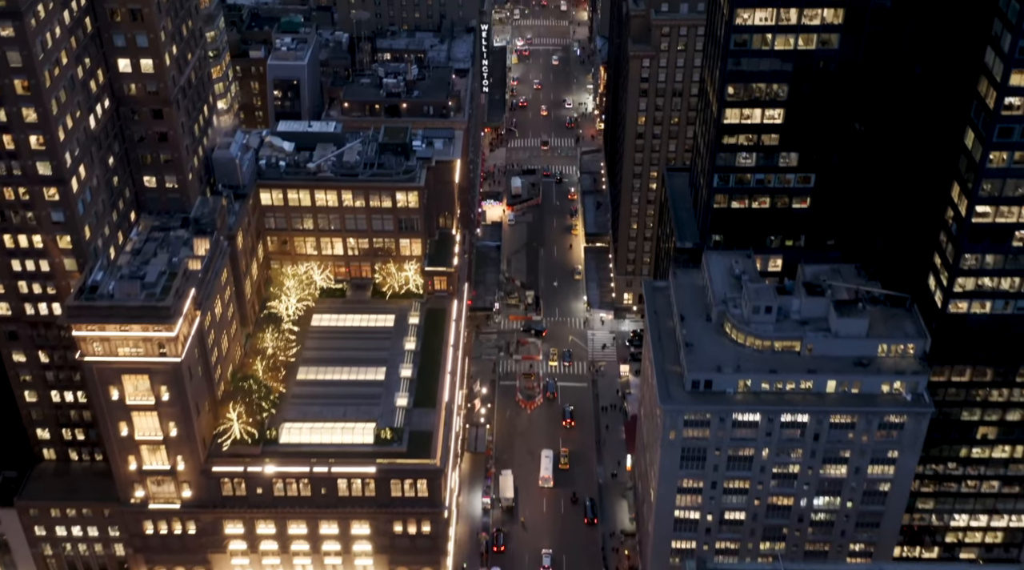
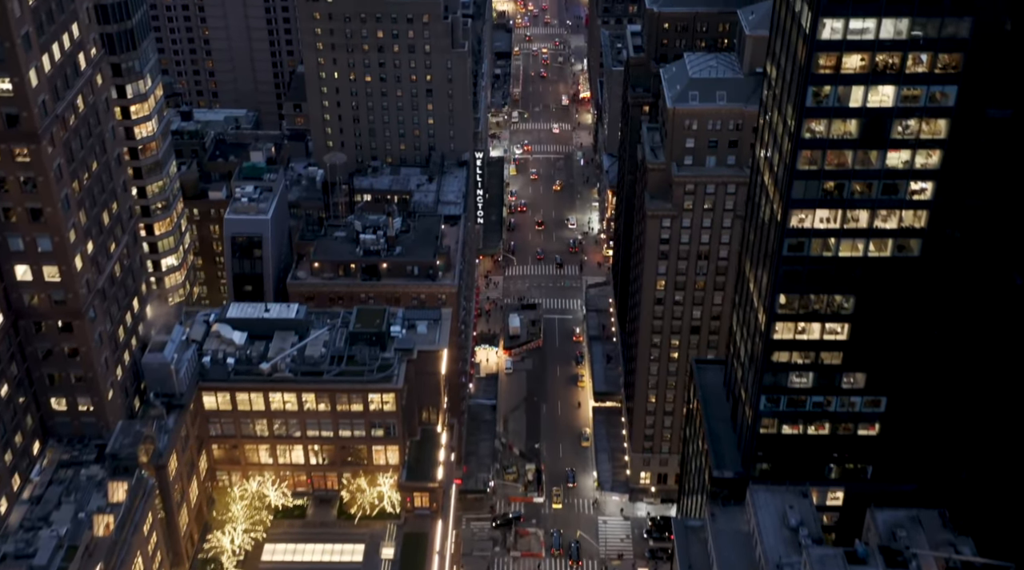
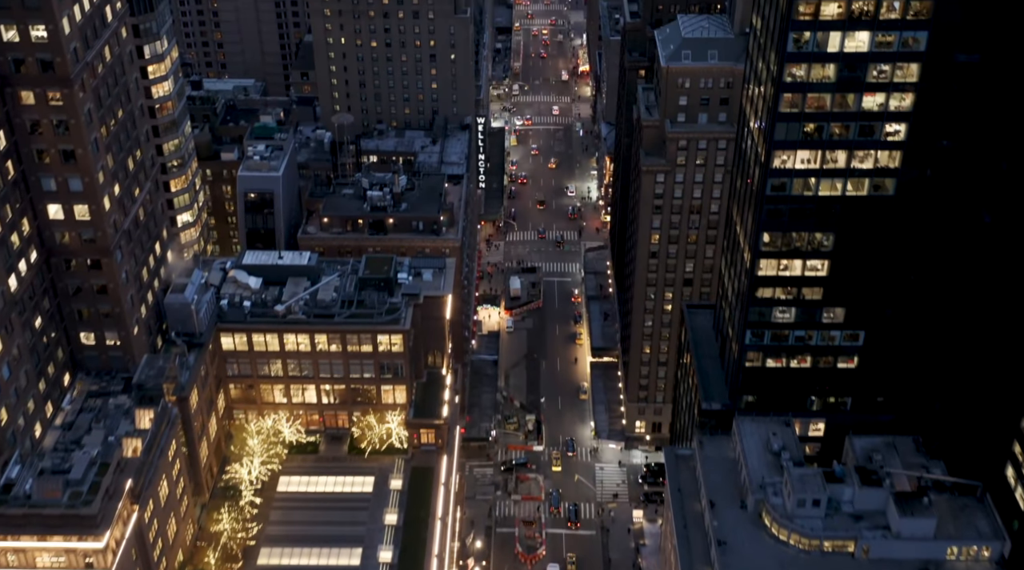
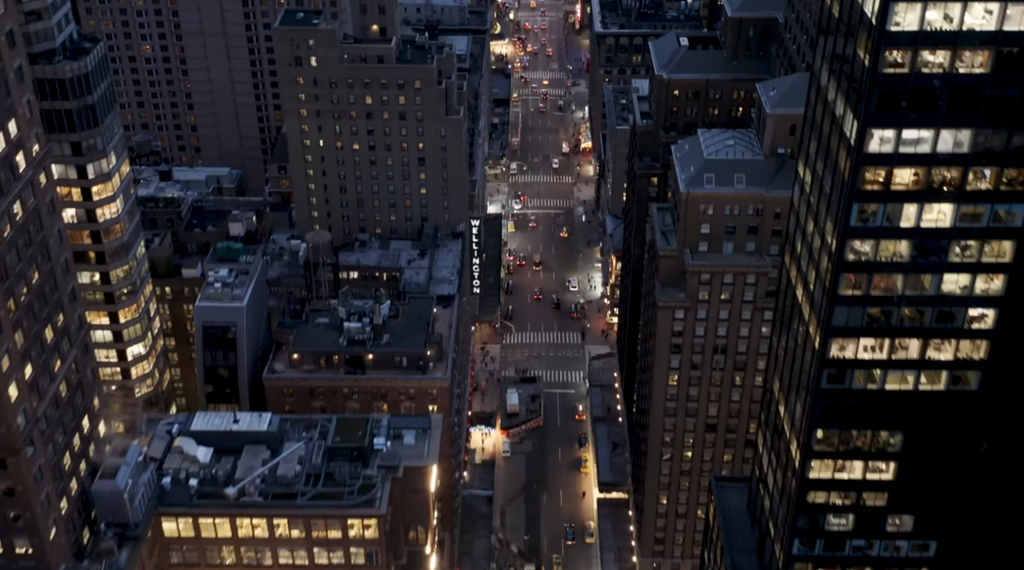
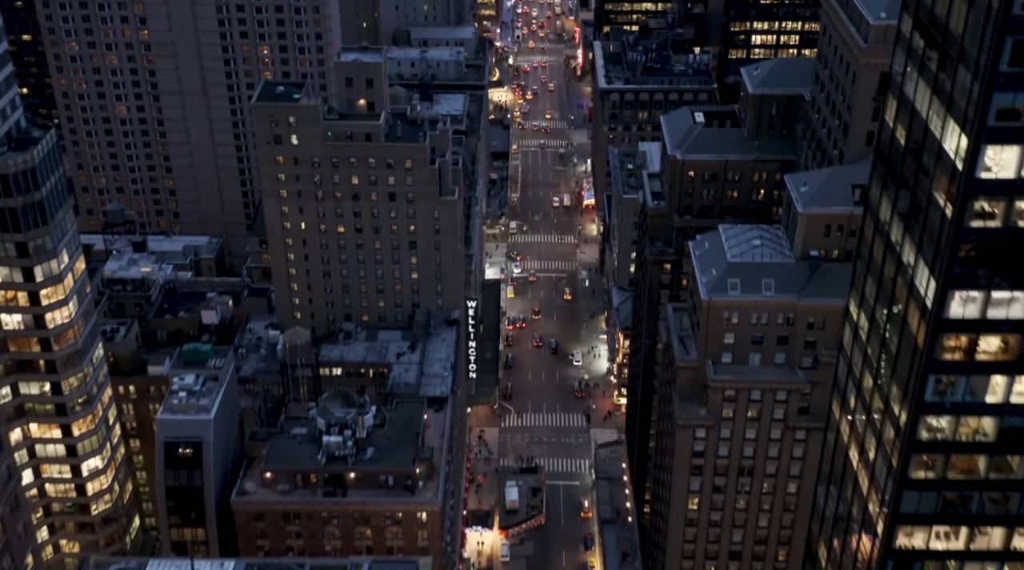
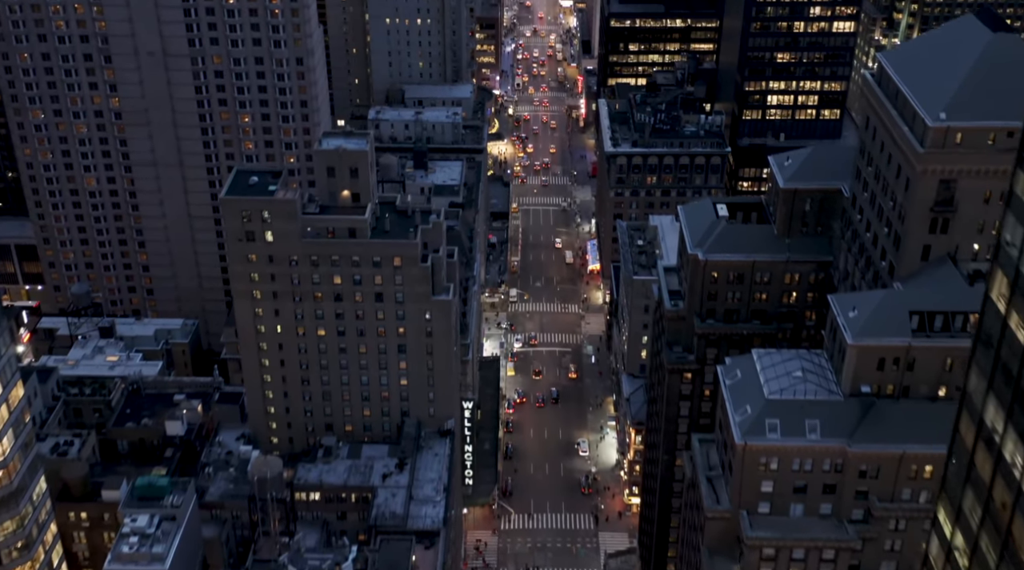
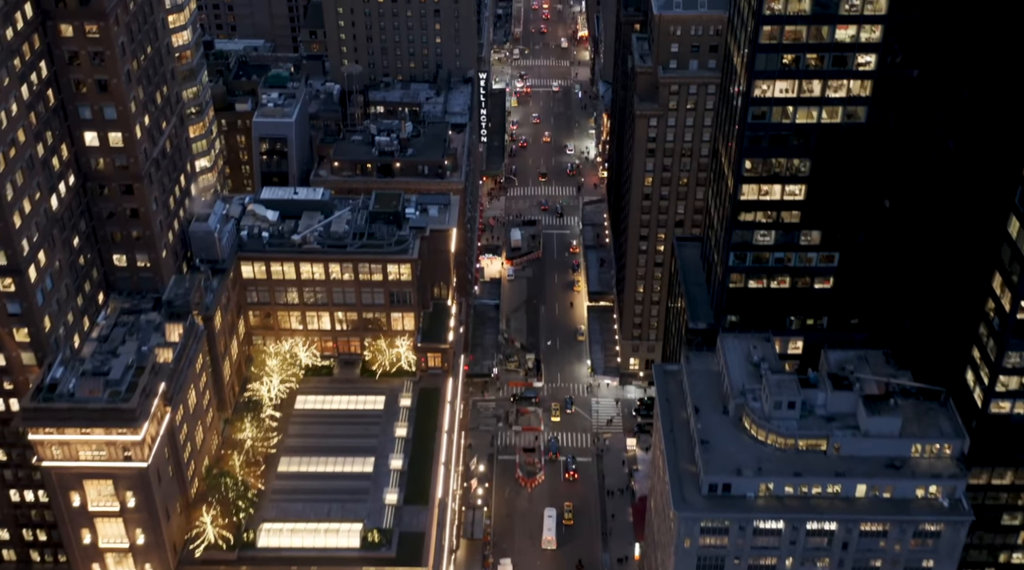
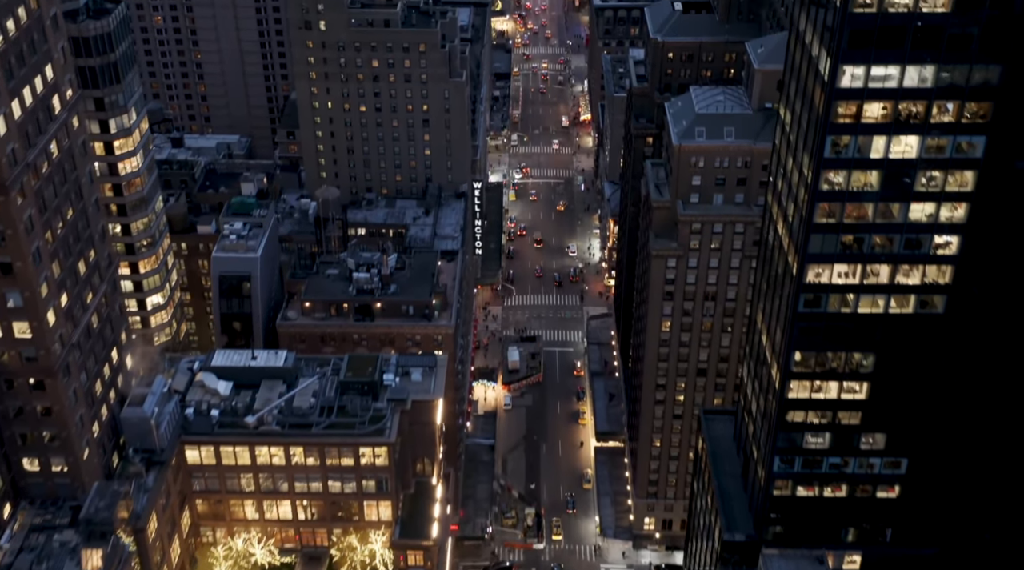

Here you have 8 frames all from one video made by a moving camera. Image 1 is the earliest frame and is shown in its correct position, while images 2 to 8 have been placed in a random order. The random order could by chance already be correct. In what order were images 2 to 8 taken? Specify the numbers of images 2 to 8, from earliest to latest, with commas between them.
7, 3, 2, 8, 4, 5, 6
